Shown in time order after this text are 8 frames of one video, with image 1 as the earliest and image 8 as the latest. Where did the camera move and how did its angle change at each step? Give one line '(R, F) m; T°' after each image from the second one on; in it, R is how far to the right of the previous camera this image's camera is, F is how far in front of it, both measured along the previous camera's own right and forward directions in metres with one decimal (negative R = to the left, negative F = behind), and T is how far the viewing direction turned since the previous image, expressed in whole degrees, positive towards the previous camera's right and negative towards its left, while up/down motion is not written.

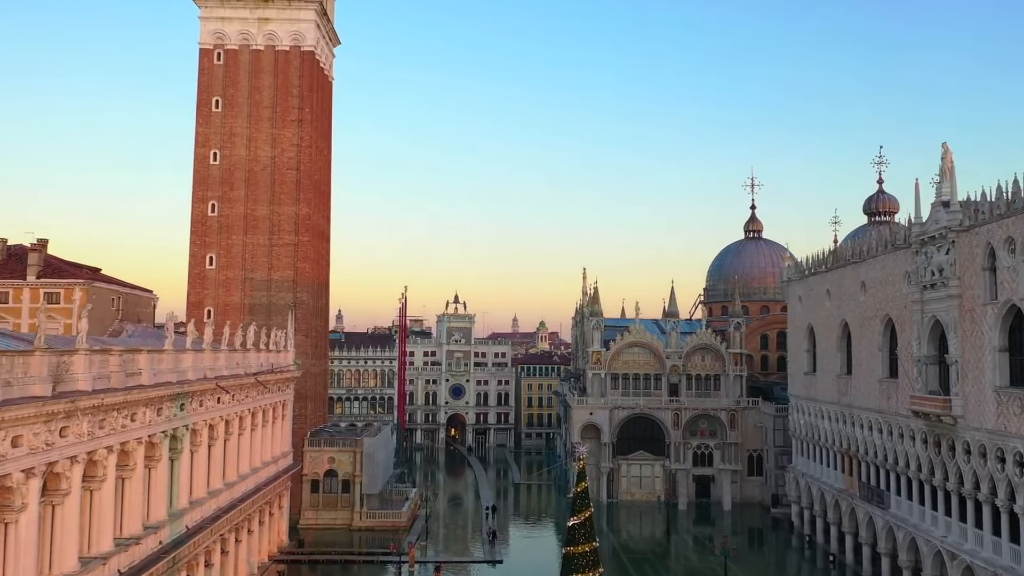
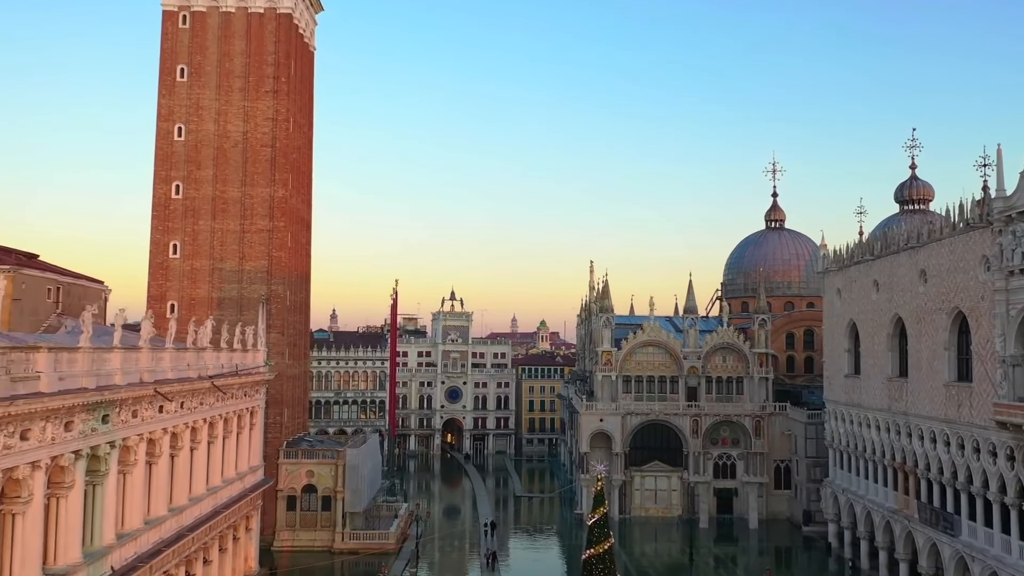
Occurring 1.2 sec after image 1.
(-0.2, +6.9) m; 0°
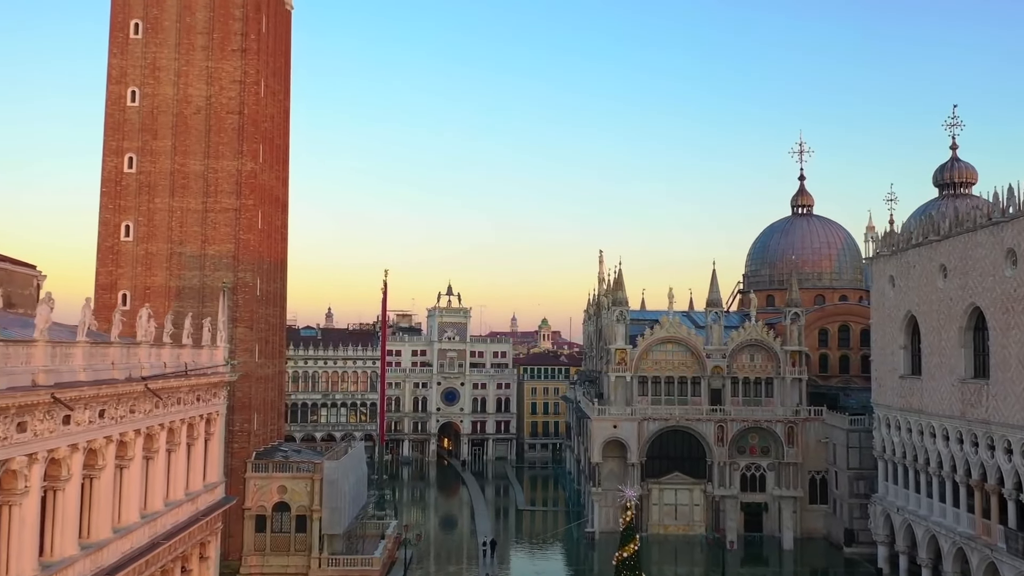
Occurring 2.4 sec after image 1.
(-0.2, +7.1) m; 0°
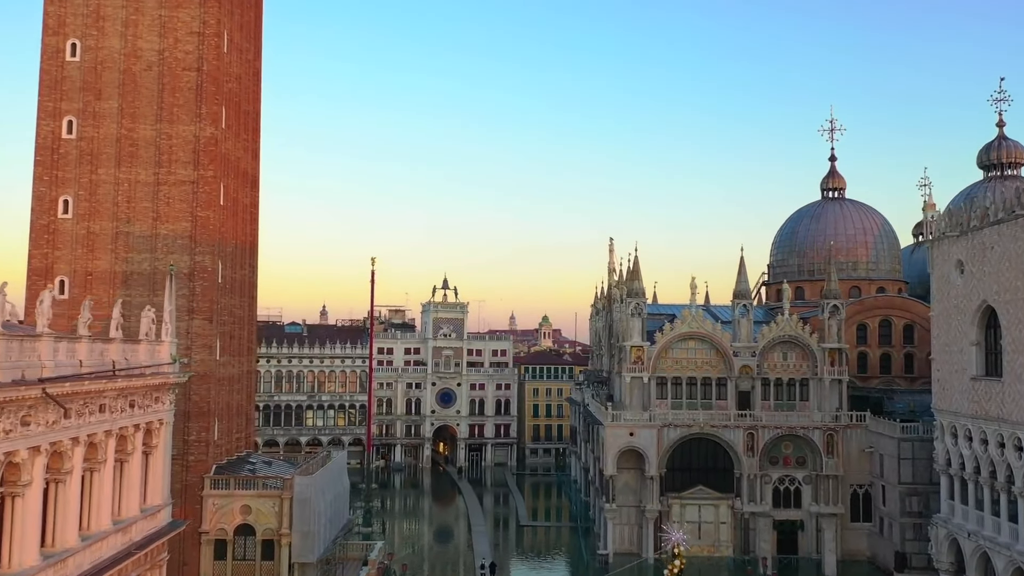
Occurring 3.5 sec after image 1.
(-0.2, +6.8) m; 0°
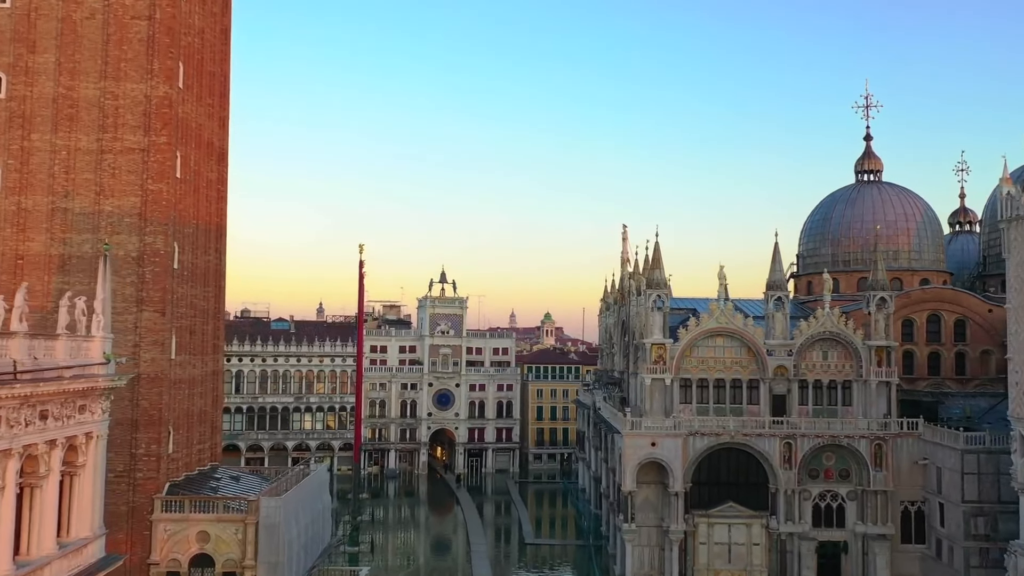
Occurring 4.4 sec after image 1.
(-0.3, +6.1) m; 0°
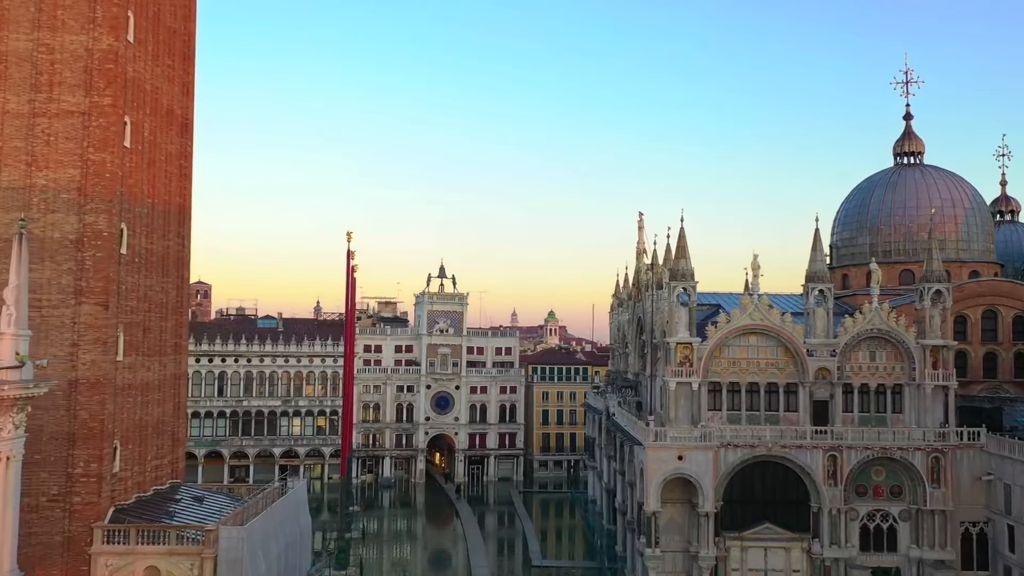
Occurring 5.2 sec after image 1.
(-0.3, +5.4) m; 0°
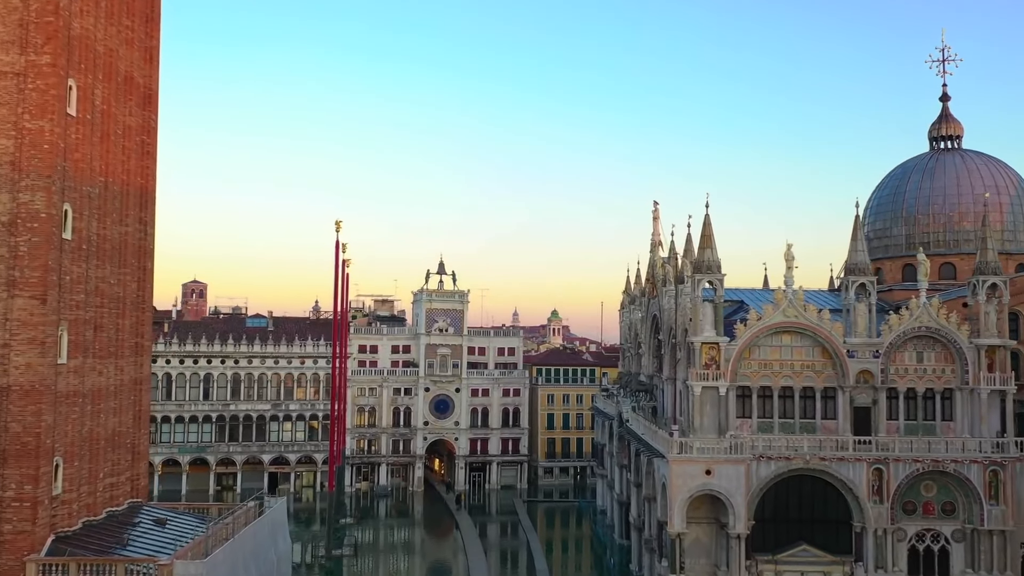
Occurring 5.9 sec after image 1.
(-0.2, +4.2) m; 0°
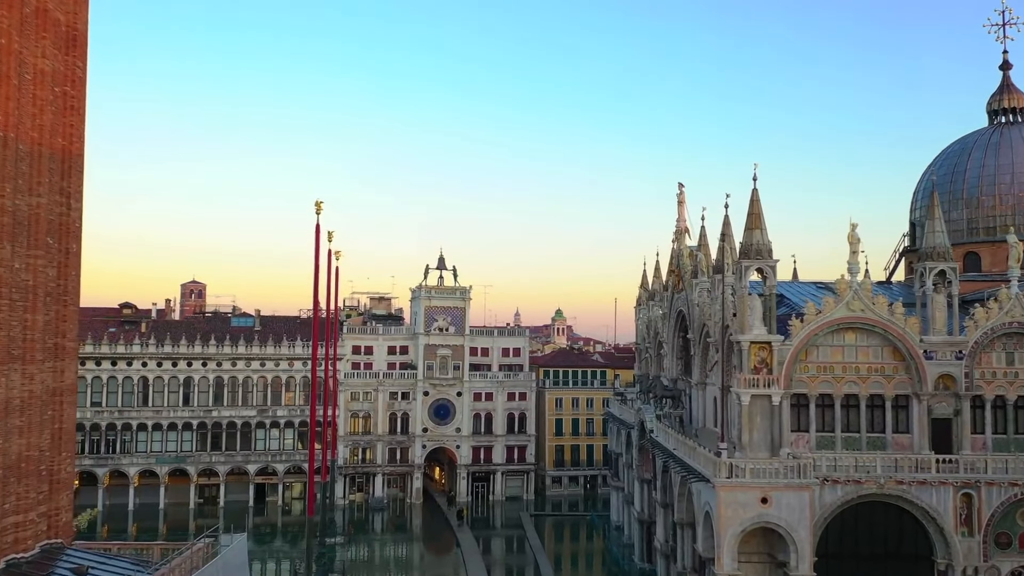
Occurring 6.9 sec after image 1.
(-0.3, +6.1) m; 0°
